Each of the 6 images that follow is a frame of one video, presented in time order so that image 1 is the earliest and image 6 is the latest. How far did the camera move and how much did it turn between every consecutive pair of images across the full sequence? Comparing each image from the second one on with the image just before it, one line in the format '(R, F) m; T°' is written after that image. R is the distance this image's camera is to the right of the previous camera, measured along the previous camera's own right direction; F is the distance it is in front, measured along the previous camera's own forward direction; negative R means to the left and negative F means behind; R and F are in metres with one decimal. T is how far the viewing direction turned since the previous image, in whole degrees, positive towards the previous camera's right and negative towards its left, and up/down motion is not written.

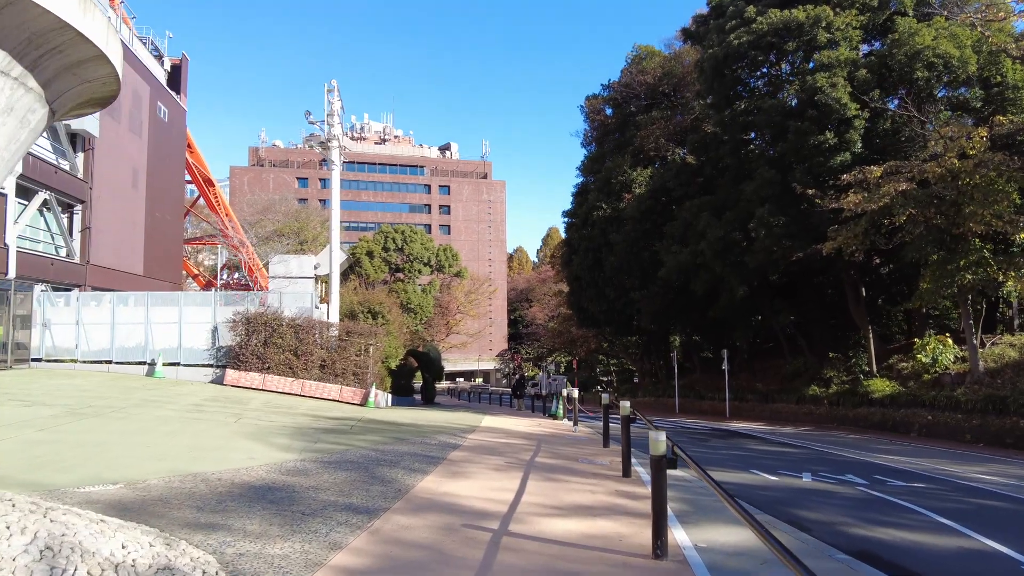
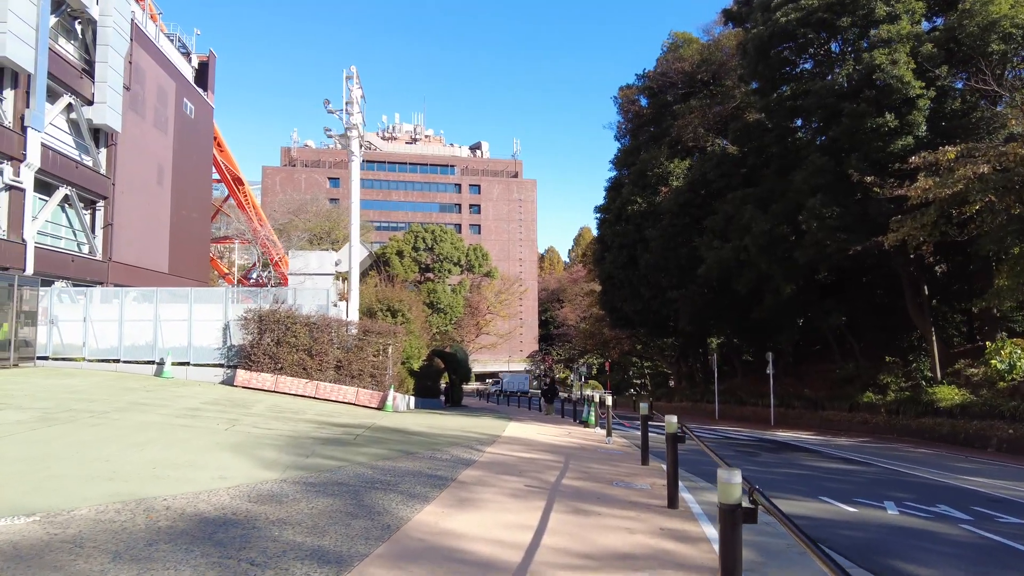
(+0.1, +1.3) m; -3°
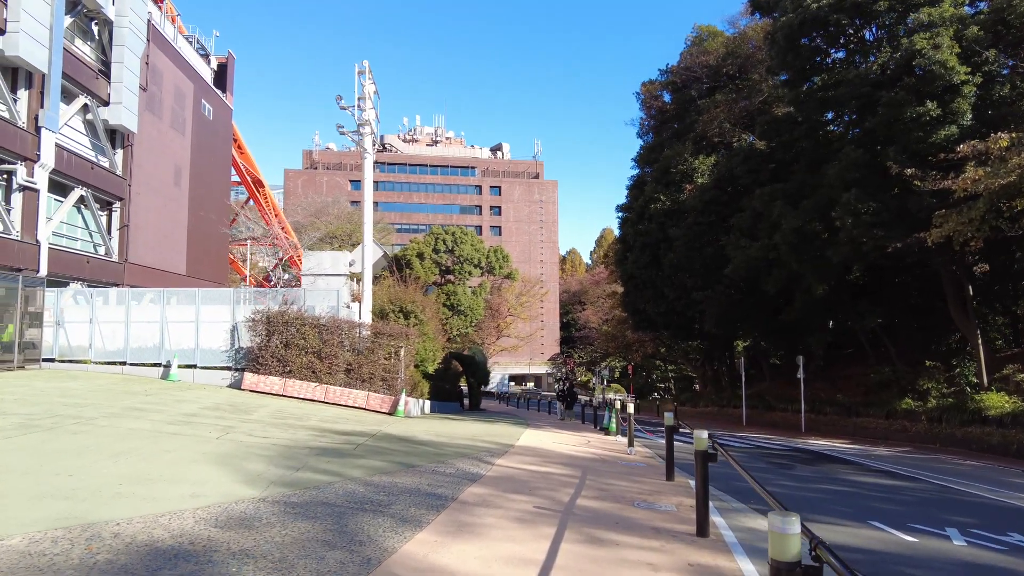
(+0.1, +0.8) m; -2°
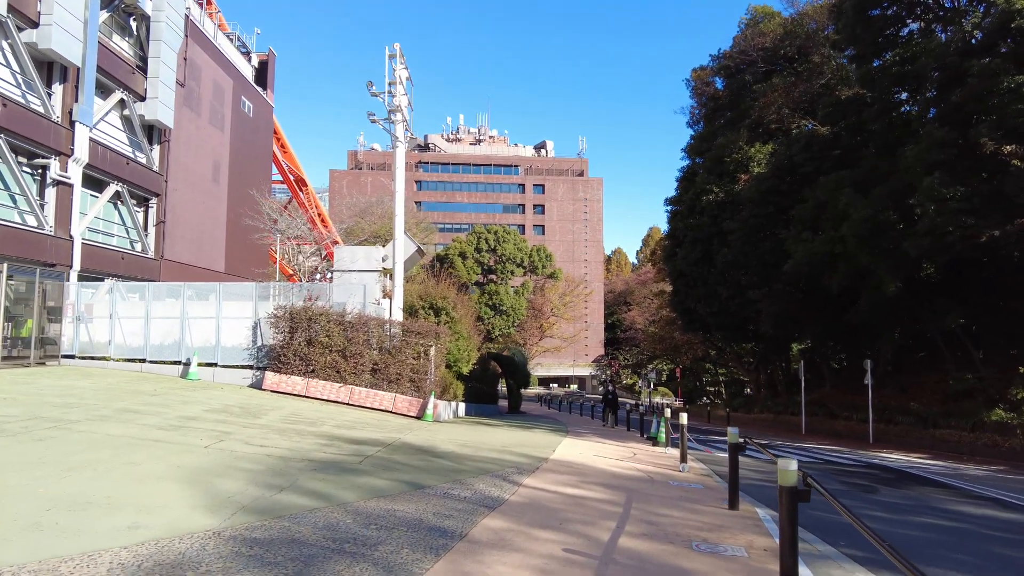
(+0.2, +1.4) m; -4°
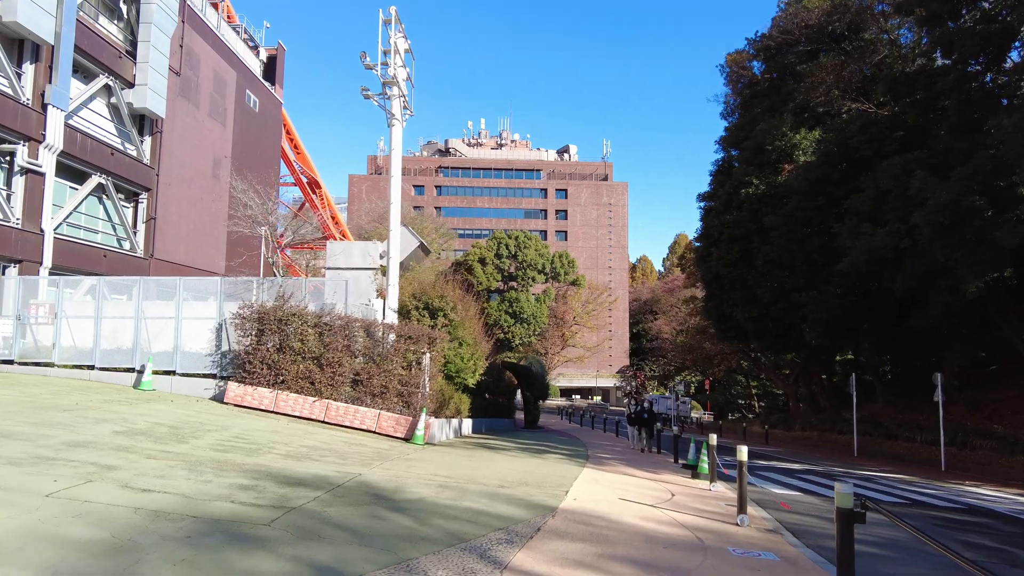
(+0.3, +2.6) m; -2°
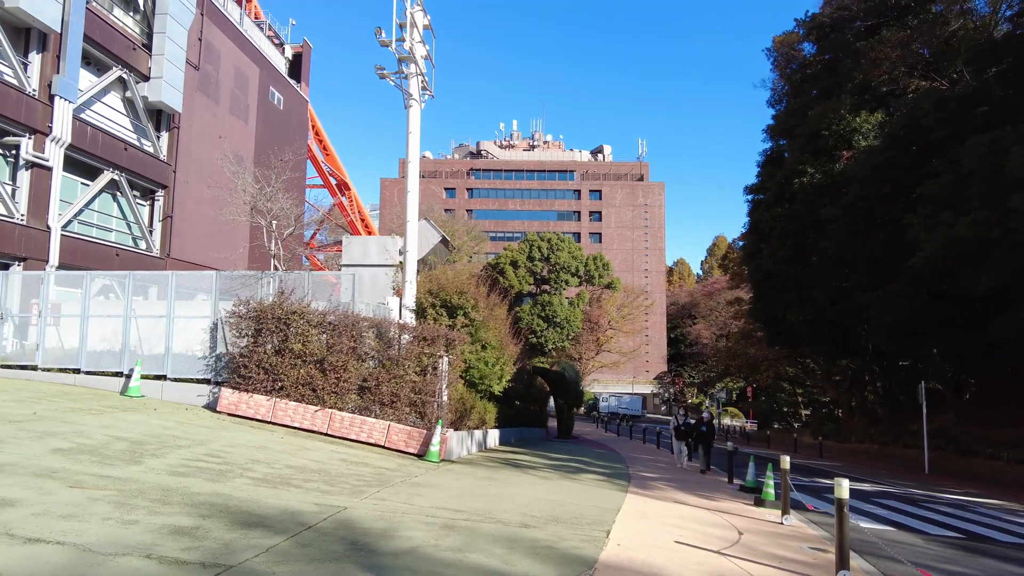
(+0.1, +1.7) m; -3°
